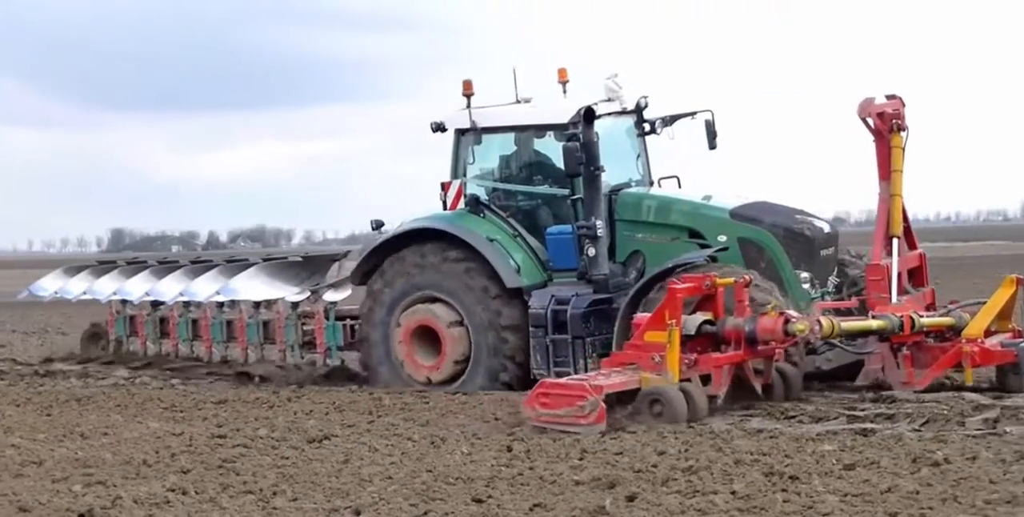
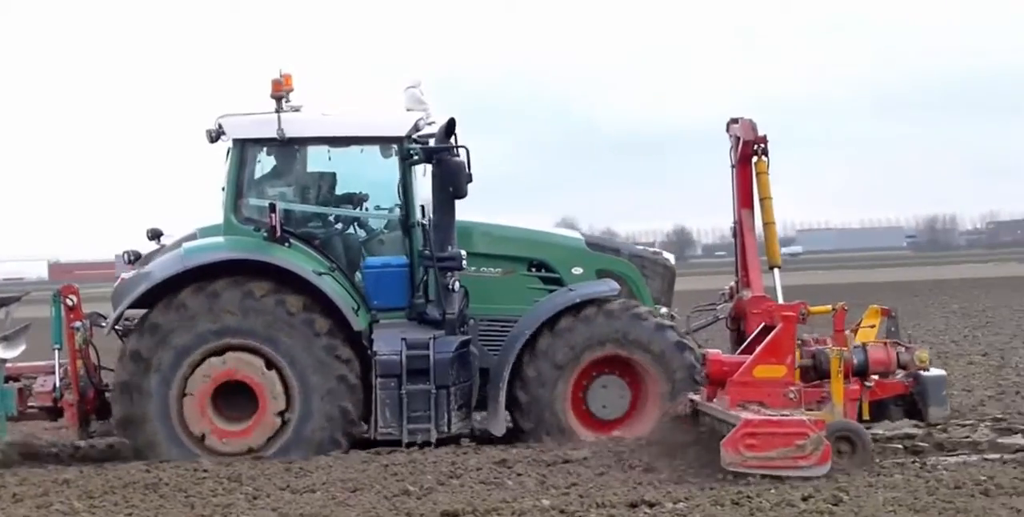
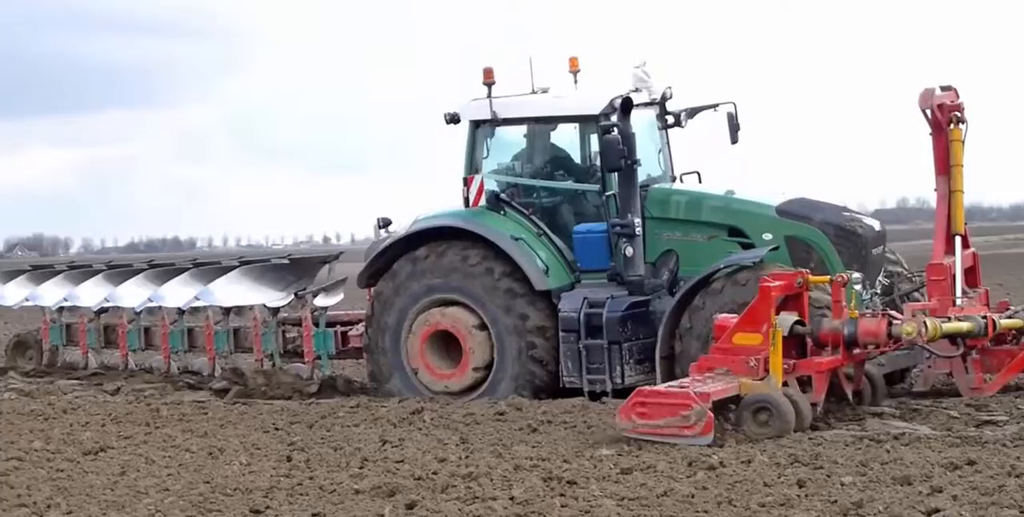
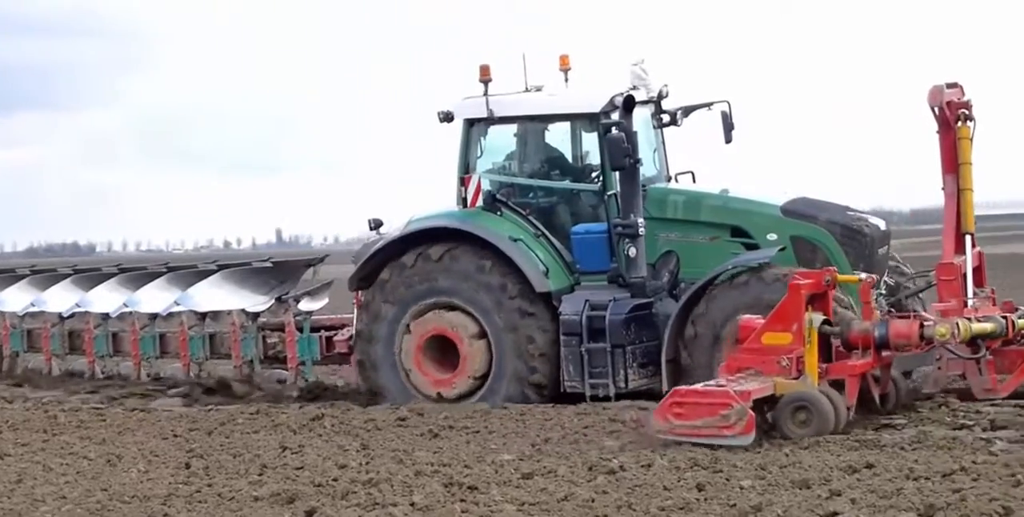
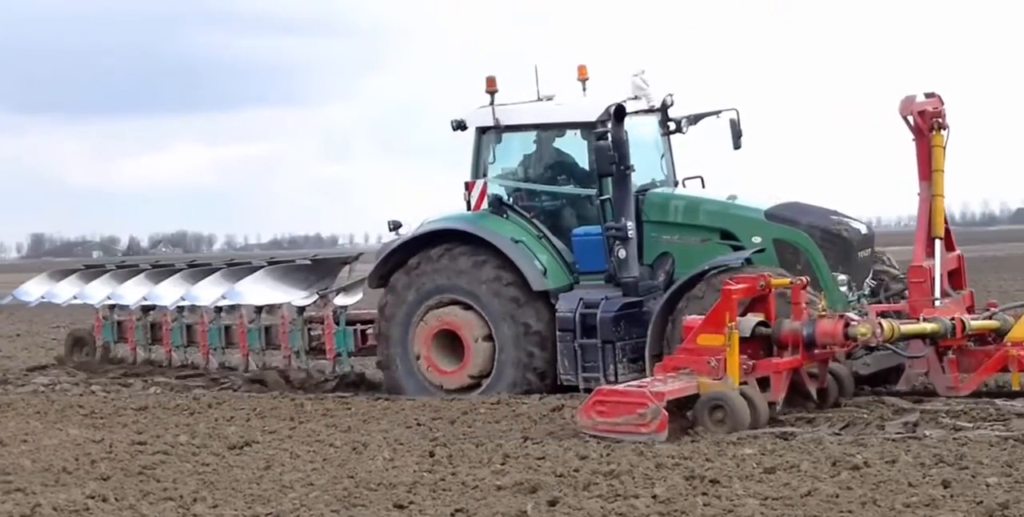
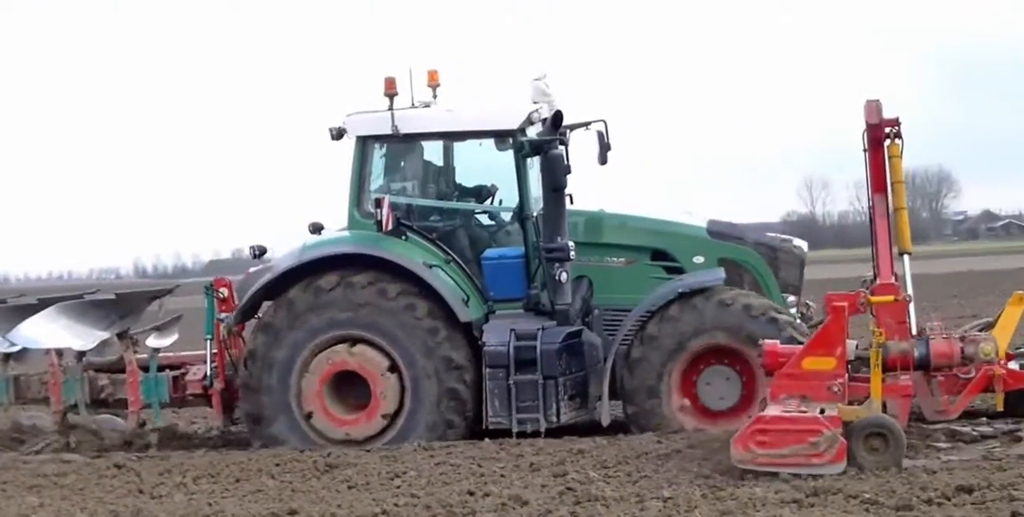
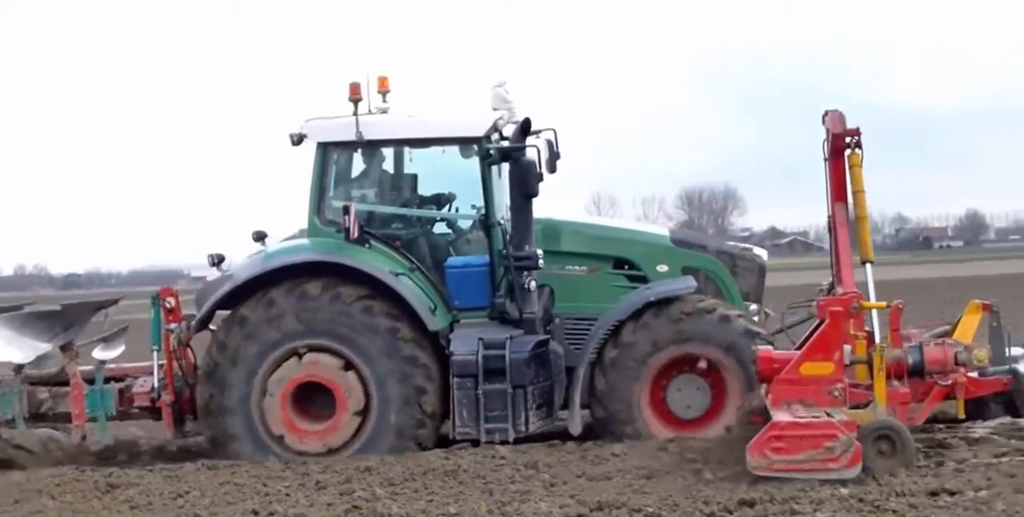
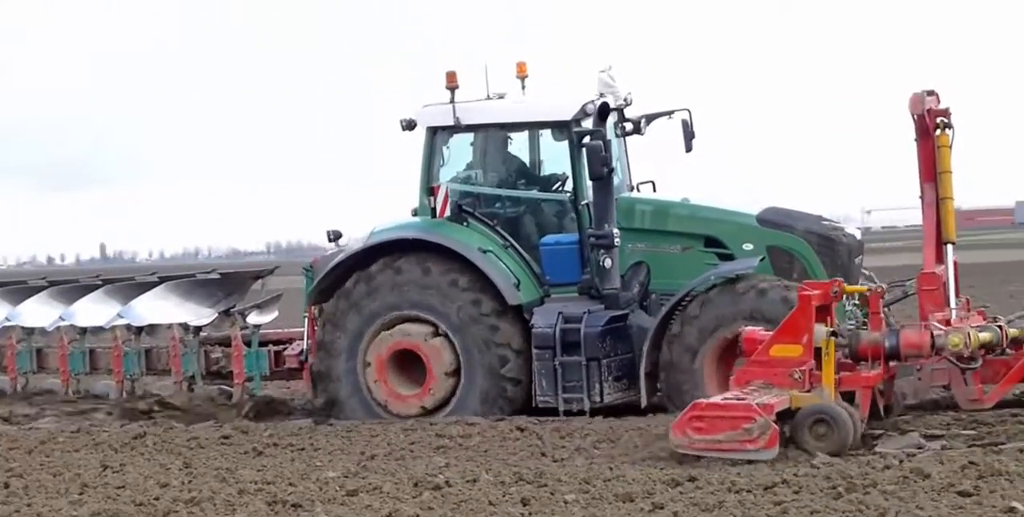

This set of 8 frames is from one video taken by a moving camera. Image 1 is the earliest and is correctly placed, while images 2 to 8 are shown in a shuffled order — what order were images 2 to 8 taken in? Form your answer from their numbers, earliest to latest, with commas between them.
5, 3, 4, 8, 6, 7, 2
